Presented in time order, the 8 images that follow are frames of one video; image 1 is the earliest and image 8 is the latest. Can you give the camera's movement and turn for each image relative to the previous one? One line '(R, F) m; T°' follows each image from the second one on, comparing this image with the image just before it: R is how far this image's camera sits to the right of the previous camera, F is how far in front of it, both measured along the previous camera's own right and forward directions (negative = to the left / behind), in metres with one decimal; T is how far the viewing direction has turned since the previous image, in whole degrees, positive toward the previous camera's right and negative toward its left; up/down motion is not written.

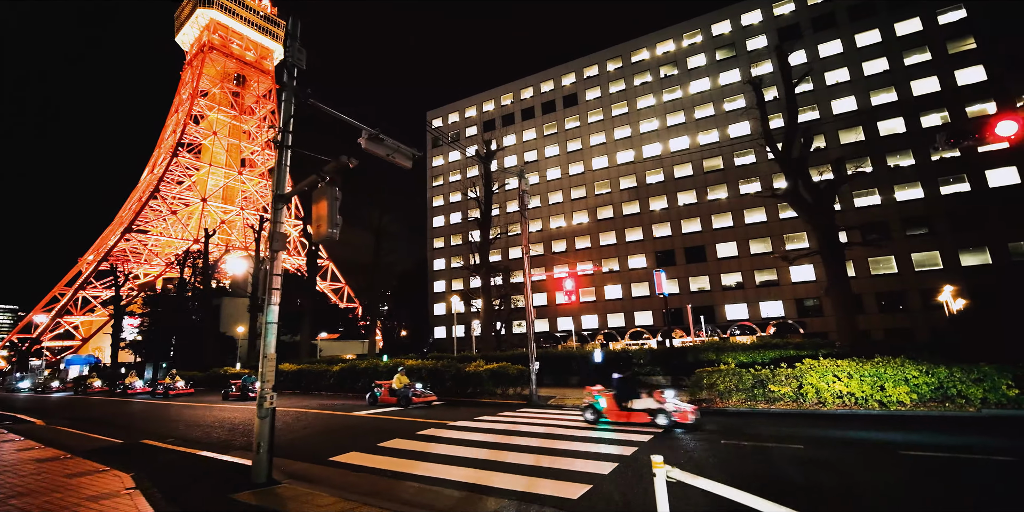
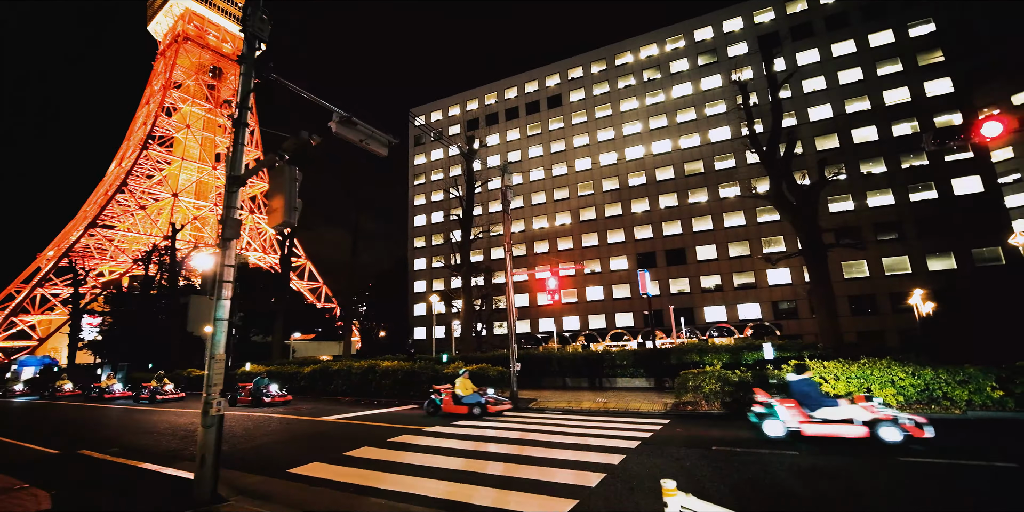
(0.0, +0.5) m; +2°
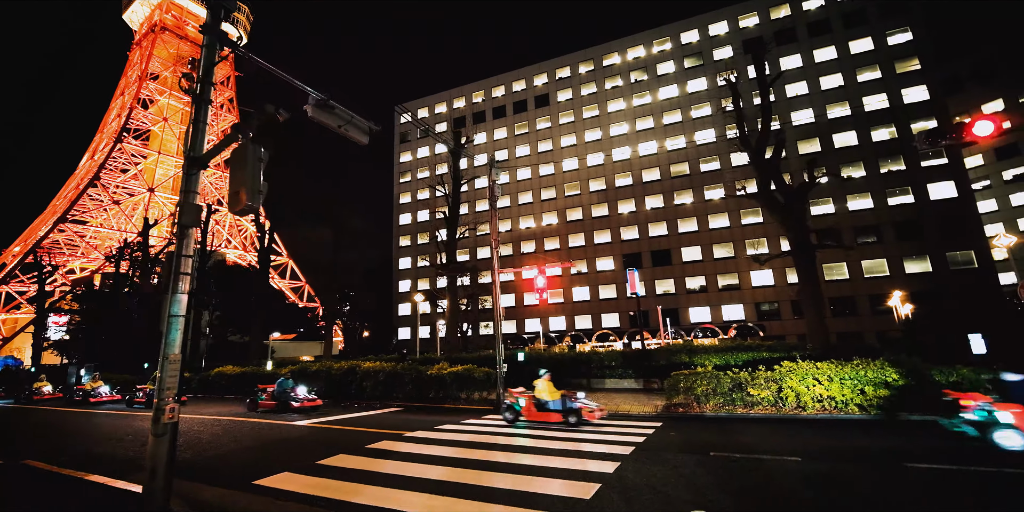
(0.0, +0.4) m; +2°
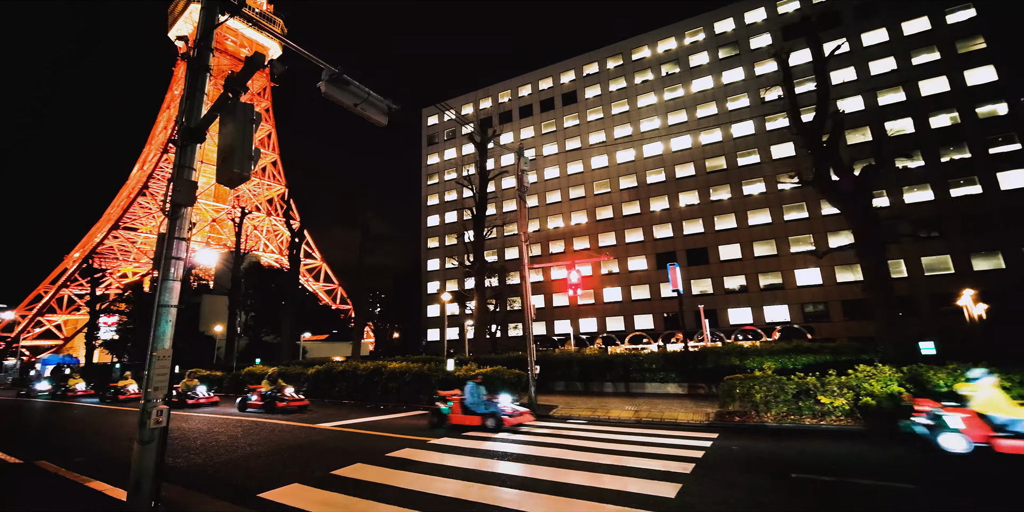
(-0.1, +0.9) m; -4°
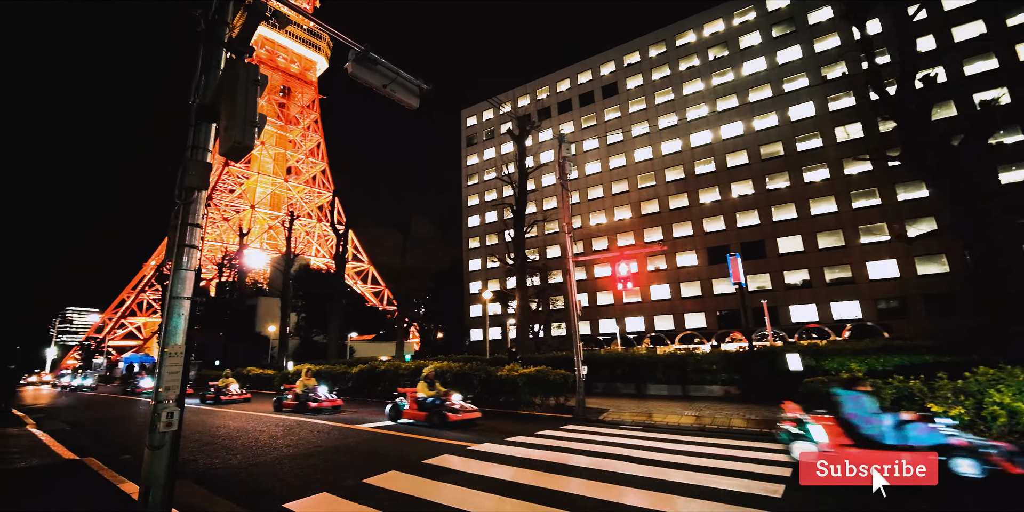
(0.0, +0.7) m; -6°
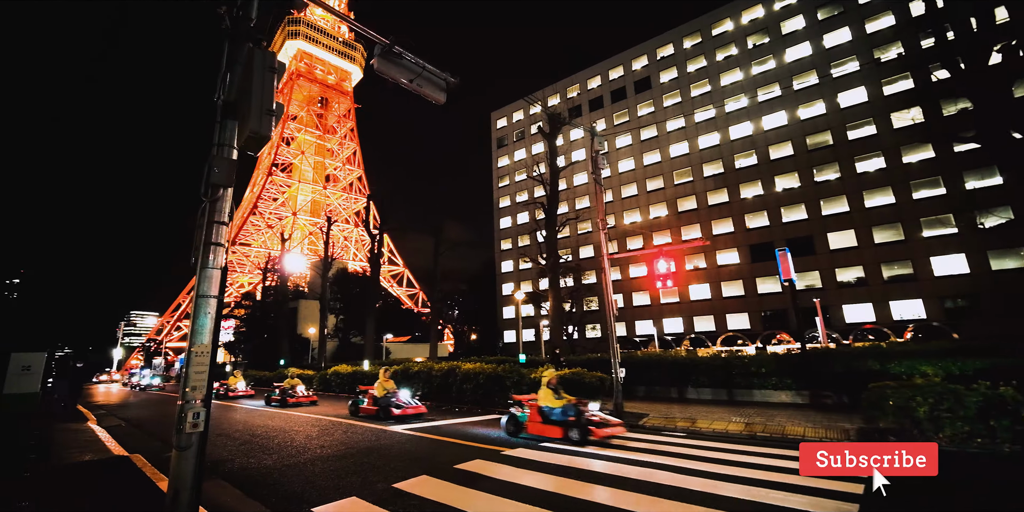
(0.0, +0.3) m; -4°
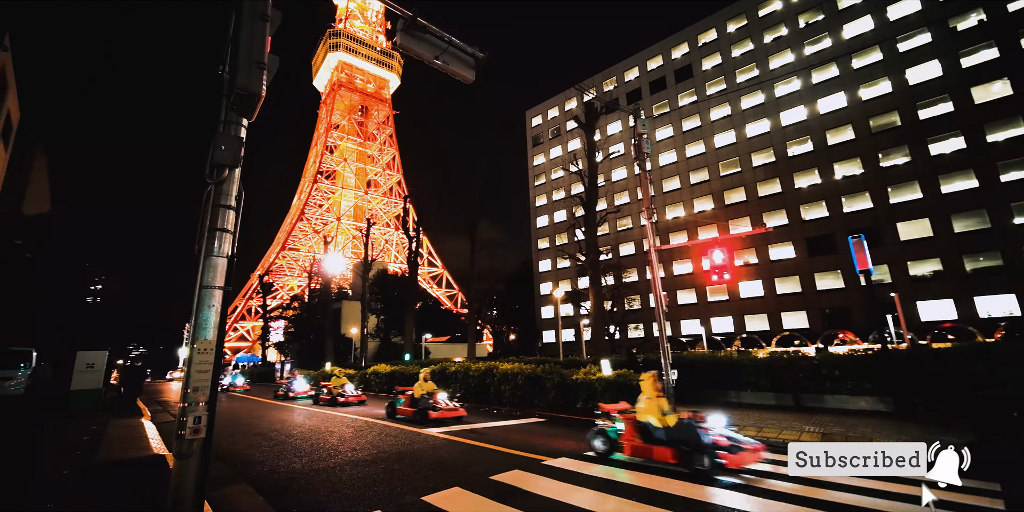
(0.0, +0.7) m; -5°
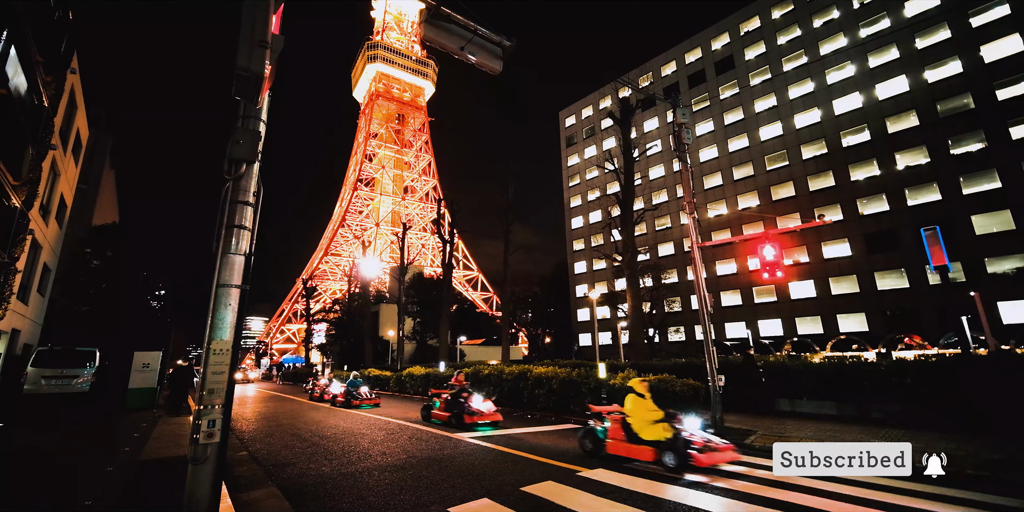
(+0.1, +0.3) m; -5°
